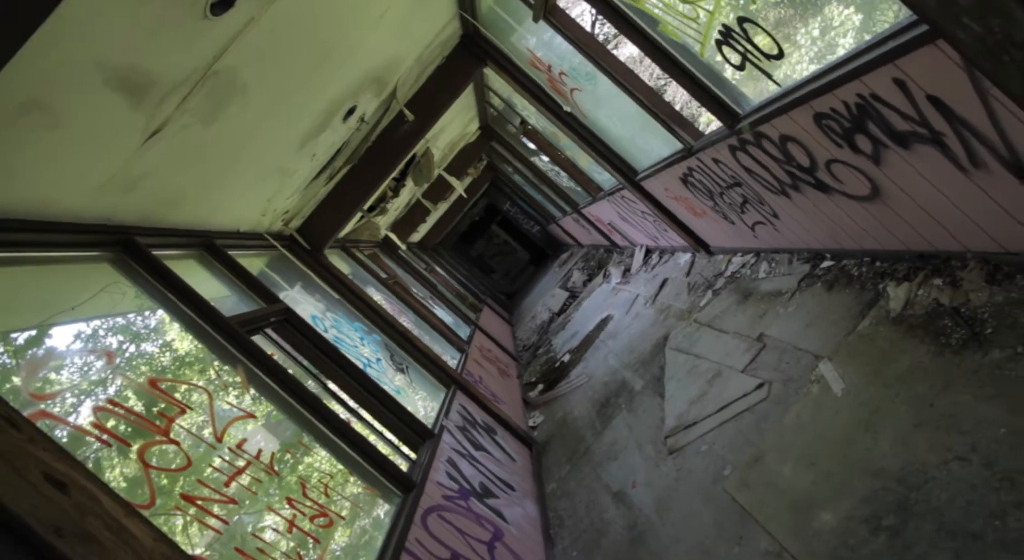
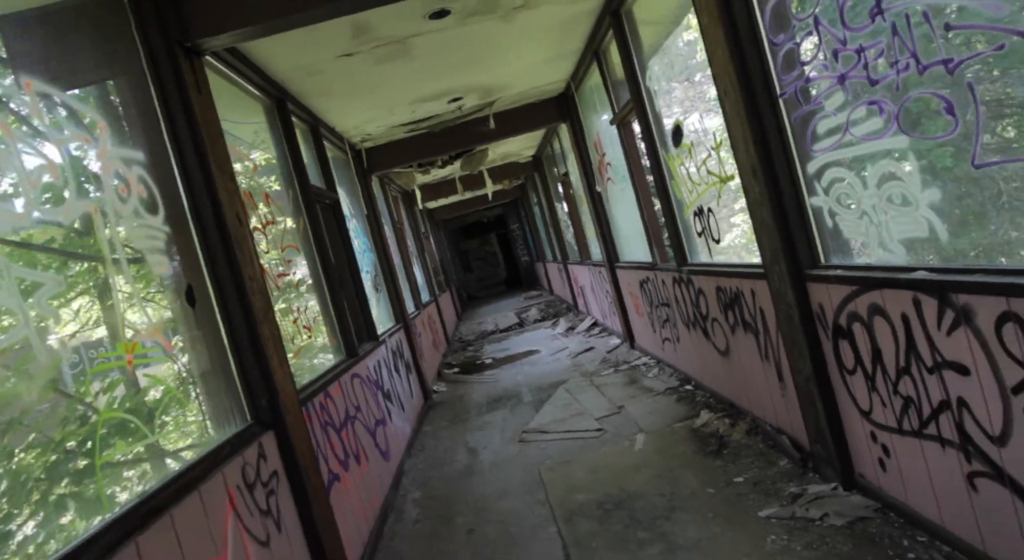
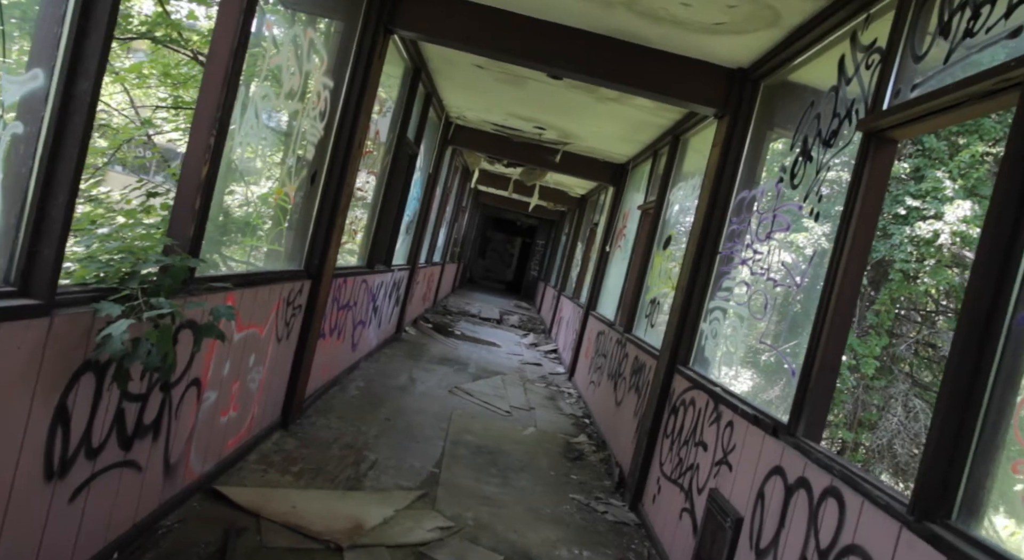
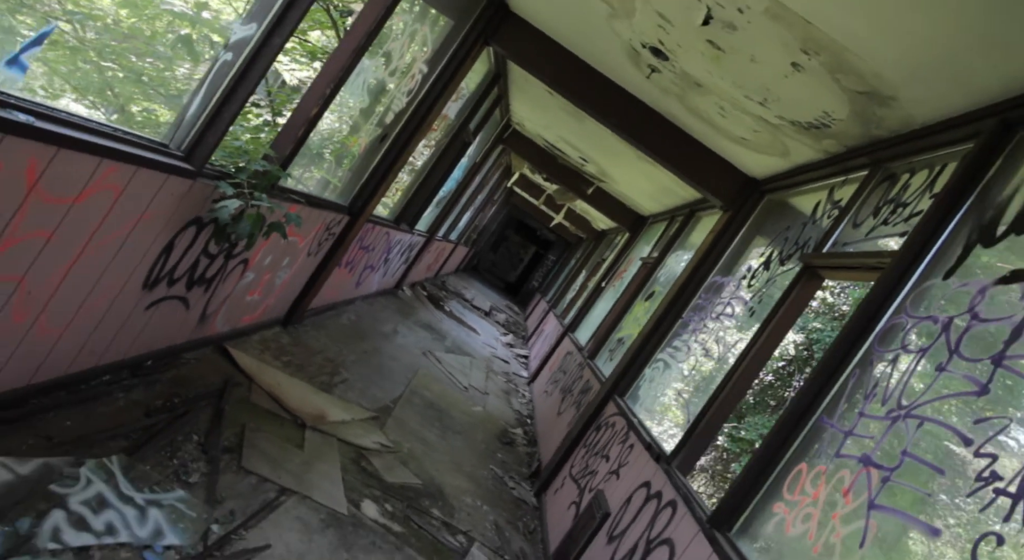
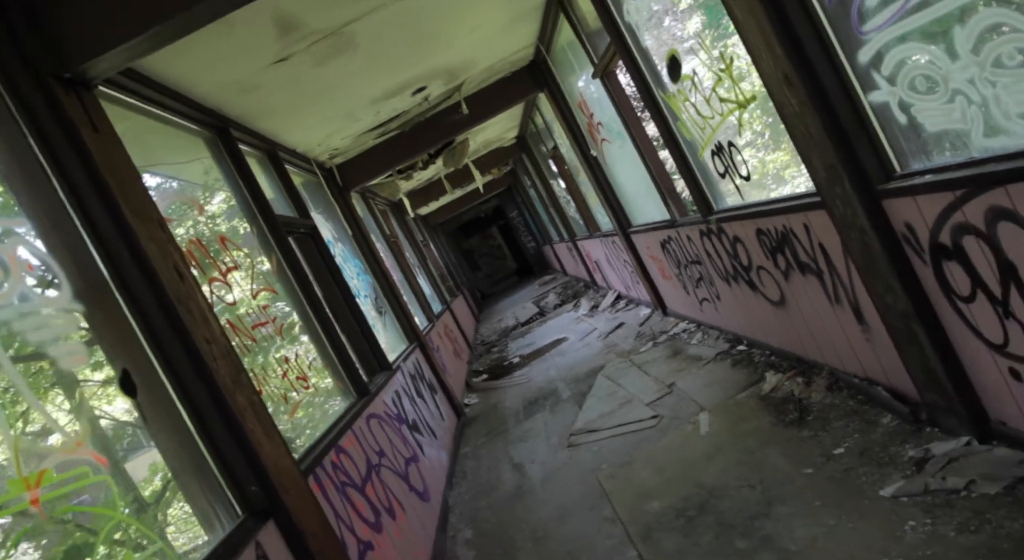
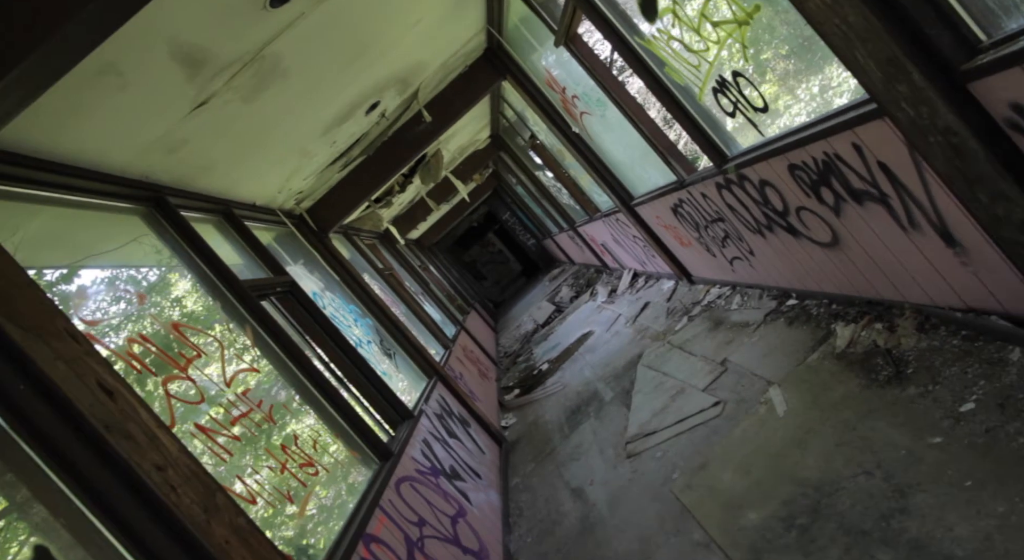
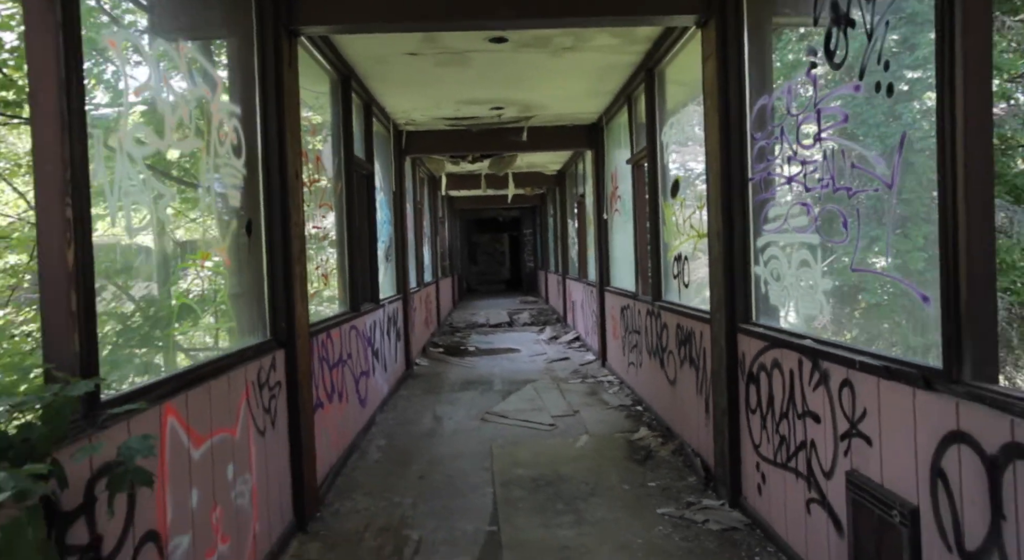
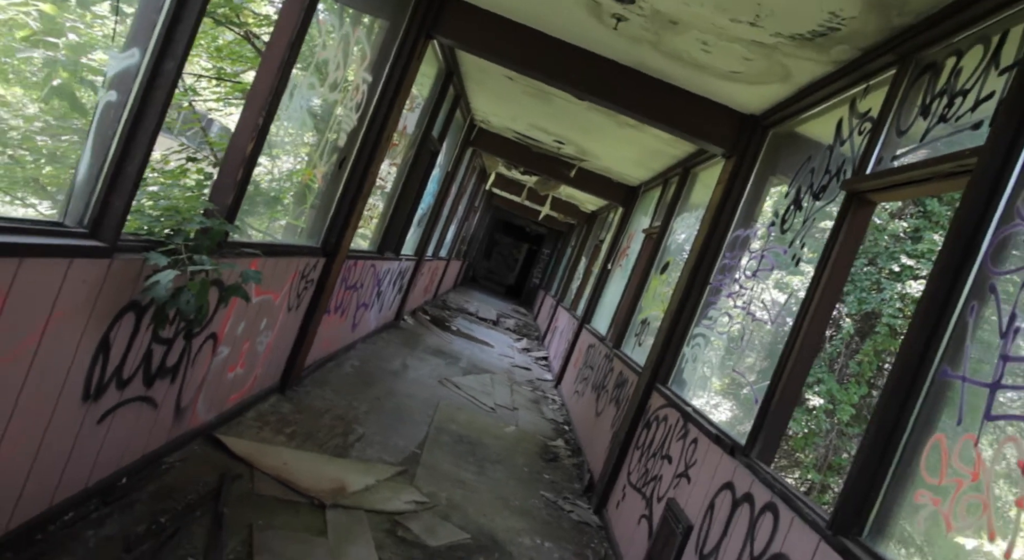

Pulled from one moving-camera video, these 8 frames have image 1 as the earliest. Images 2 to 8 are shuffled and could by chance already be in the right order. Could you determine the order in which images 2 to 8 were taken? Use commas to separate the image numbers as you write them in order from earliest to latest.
6, 5, 2, 7, 3, 8, 4
